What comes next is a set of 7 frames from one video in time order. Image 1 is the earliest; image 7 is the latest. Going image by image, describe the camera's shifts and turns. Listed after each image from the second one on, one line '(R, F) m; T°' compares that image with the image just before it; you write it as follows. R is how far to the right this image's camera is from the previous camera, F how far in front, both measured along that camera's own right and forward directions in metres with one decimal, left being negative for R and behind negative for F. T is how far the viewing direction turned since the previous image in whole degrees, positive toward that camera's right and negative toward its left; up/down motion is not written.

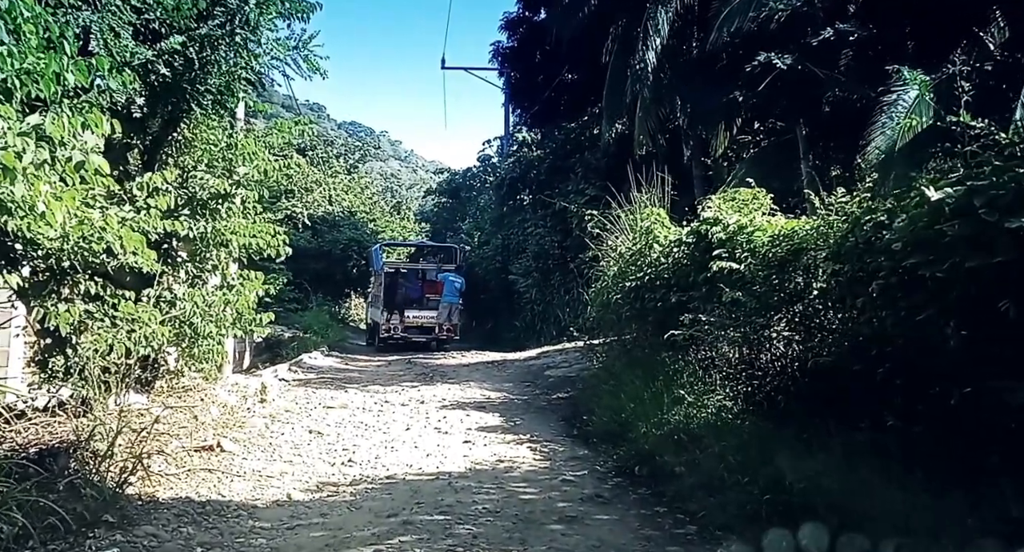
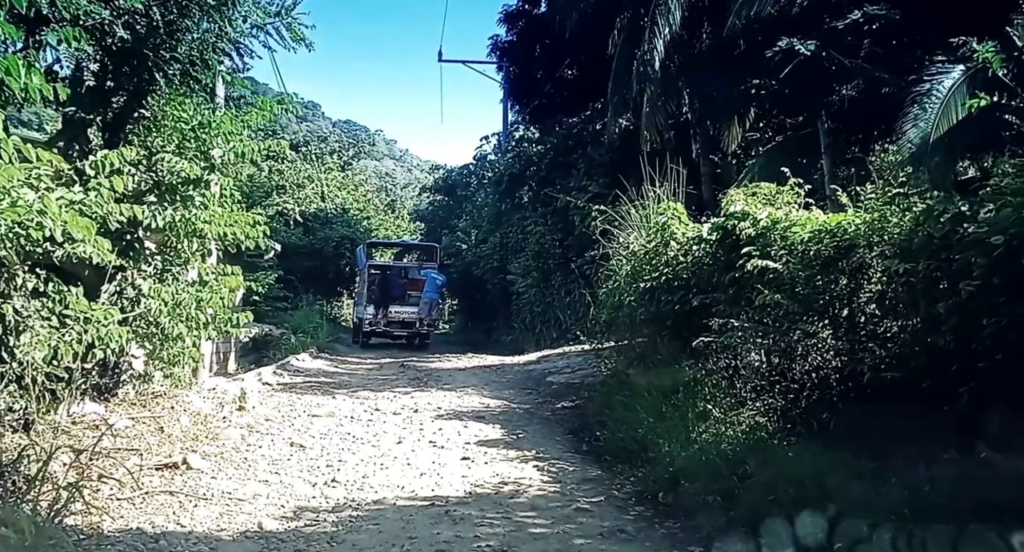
(-0.1, +0.7) m; 0°
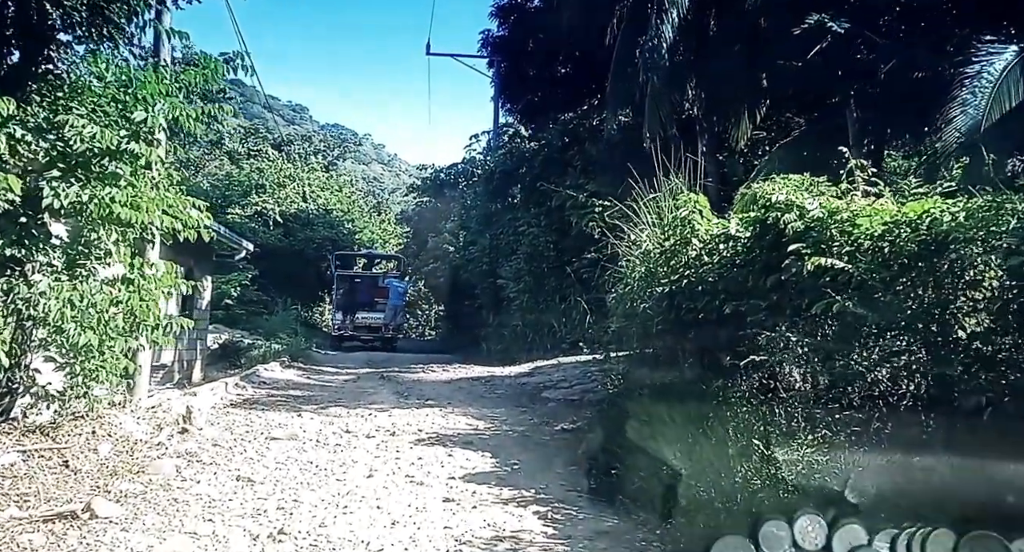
(-0.1, +1.2) m; +1°
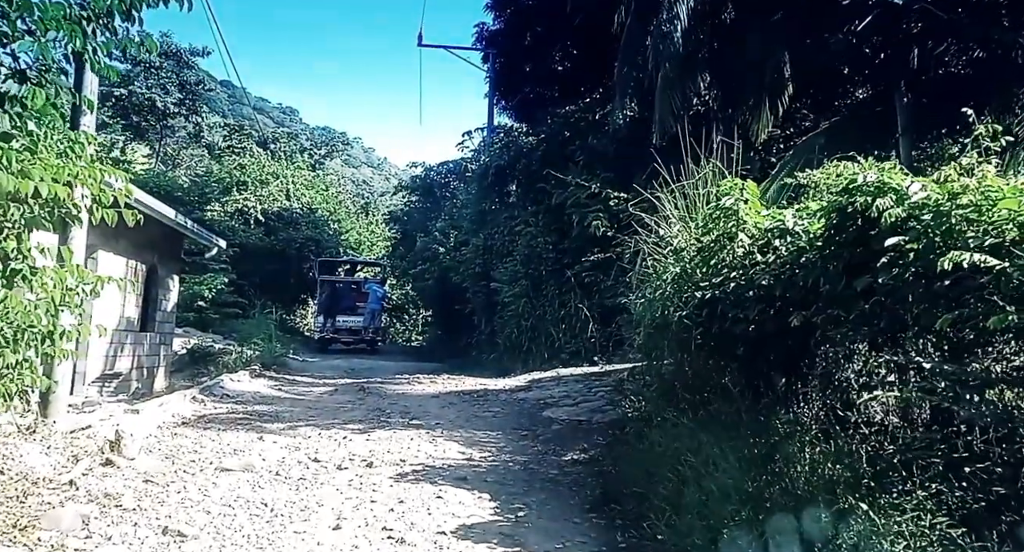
(-0.1, +1.2) m; +1°
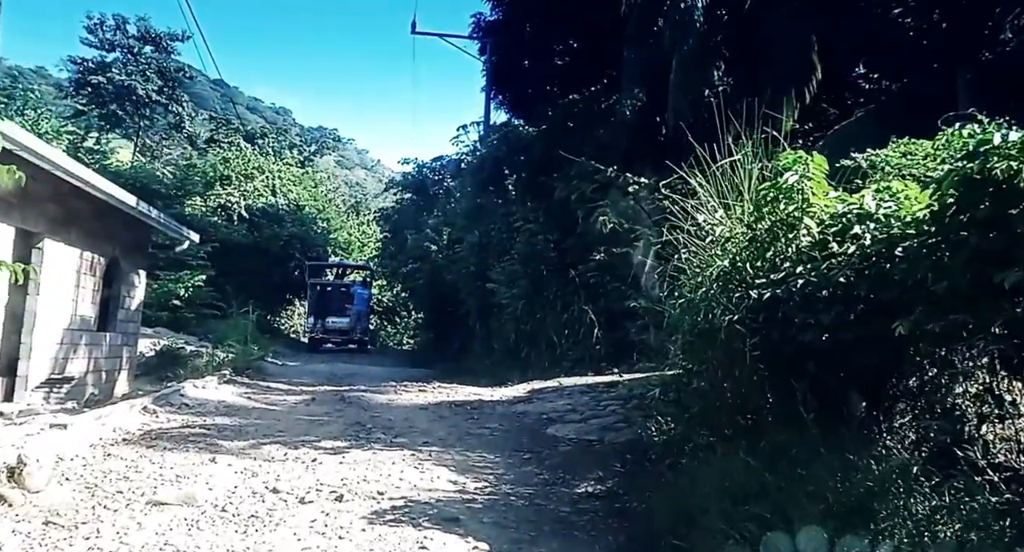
(-0.1, +1.1) m; 0°
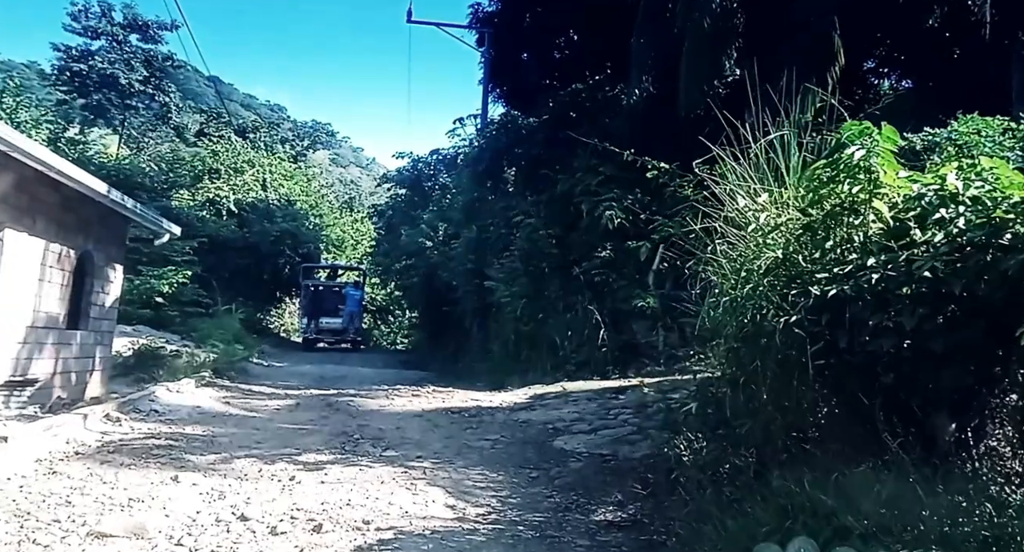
(-0.1, +0.7) m; 0°
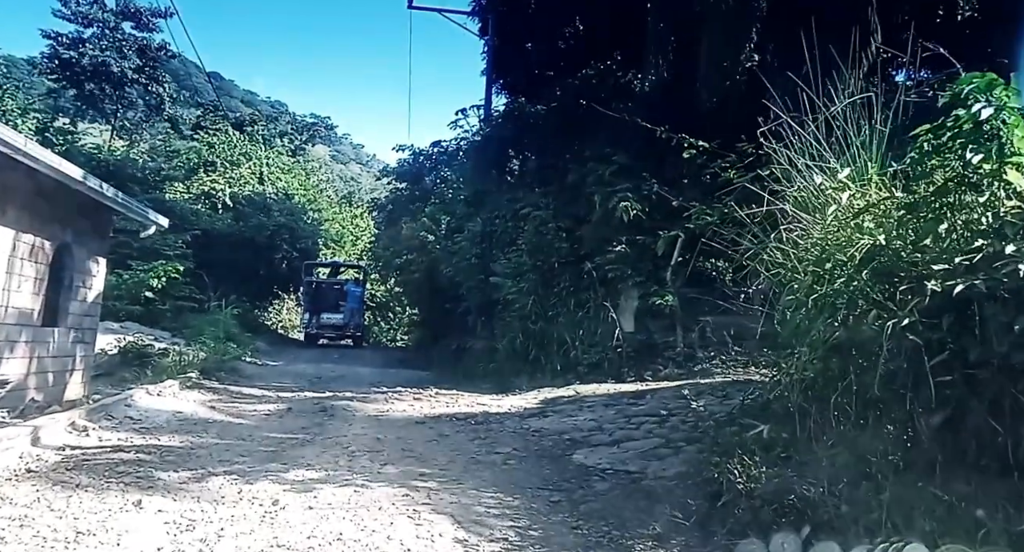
(-0.1, +0.8) m; 0°
